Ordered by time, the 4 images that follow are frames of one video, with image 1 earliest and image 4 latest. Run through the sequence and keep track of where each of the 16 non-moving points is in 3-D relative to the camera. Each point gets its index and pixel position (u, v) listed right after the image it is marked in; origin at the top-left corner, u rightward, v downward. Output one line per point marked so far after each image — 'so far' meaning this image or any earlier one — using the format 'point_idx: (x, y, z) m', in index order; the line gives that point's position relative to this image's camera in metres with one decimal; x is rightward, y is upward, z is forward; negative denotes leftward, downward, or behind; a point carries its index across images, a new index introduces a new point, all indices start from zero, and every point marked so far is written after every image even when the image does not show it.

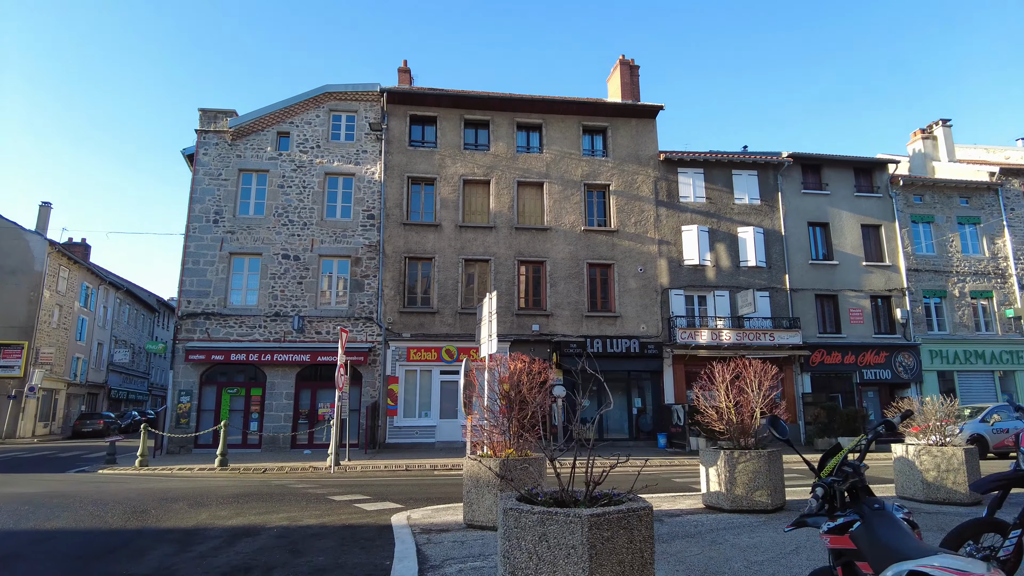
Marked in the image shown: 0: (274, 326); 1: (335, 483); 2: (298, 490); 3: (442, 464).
0: (-7.2, -1.2, +19.4) m
1: (-2.8, -3.1, +10.1) m
2: (-3.1, -2.9, +9.2) m
3: (-1.4, -3.6, +12.9) m
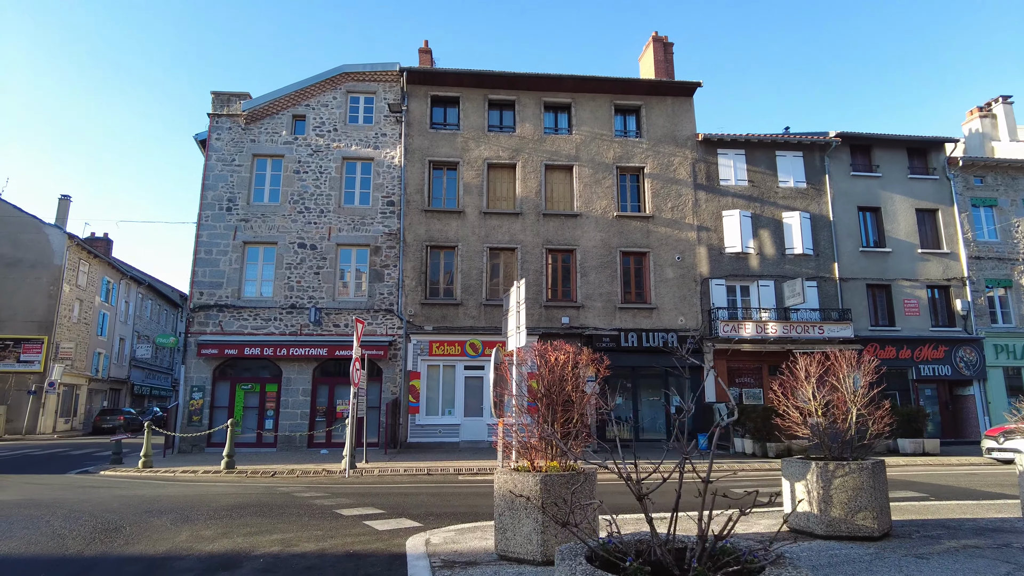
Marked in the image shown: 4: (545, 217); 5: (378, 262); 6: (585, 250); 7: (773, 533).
0: (-6.4, -0.9, +18.4) m
1: (-2.3, -2.9, +8.9) m
2: (-2.6, -2.7, +8.1) m
3: (-0.8, -3.3, +11.7) m
4: (+1.0, +2.2, +19.6) m
5: (-4.0, +0.8, +19.0) m
6: (+2.2, +1.2, +19.5) m
7: (+2.3, -2.2, +5.7) m
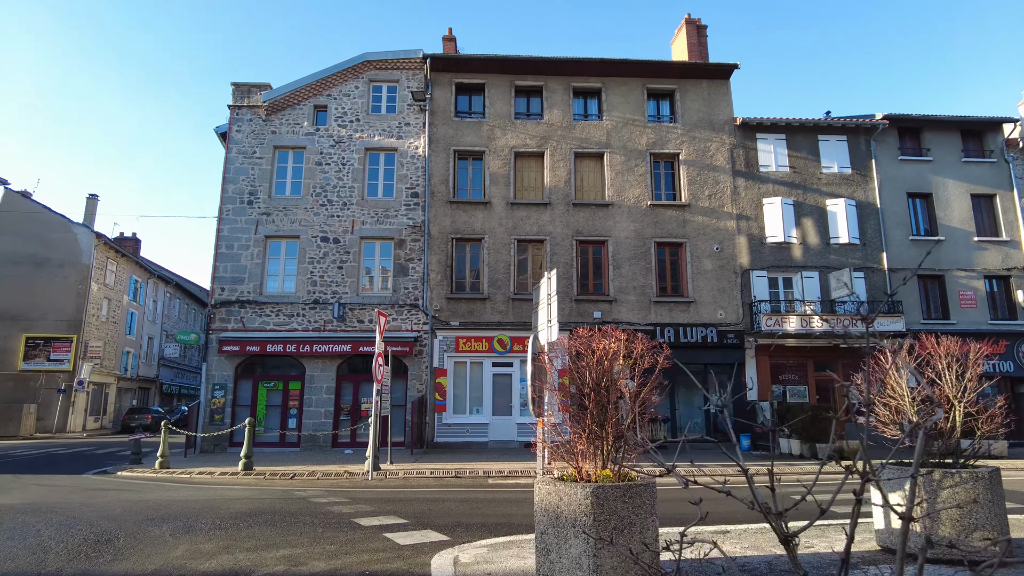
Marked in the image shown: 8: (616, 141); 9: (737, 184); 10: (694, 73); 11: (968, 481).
0: (-5.6, -0.7, +17.9) m
1: (-1.9, -2.7, +8.2) m
2: (-2.2, -2.5, +7.4) m
3: (-0.2, -3.2, +11.0) m
4: (+1.8, +2.4, +18.7) m
5: (-3.2, +0.9, +18.3) m
6: (+3.1, +1.4, +18.6) m
7: (+2.7, -2.0, +4.9) m
8: (+3.2, +4.4, +19.3) m
9: (+6.8, +3.1, +19.3) m
10: (+5.7, +6.7, +19.8) m
11: (+3.2, -1.3, +4.4) m
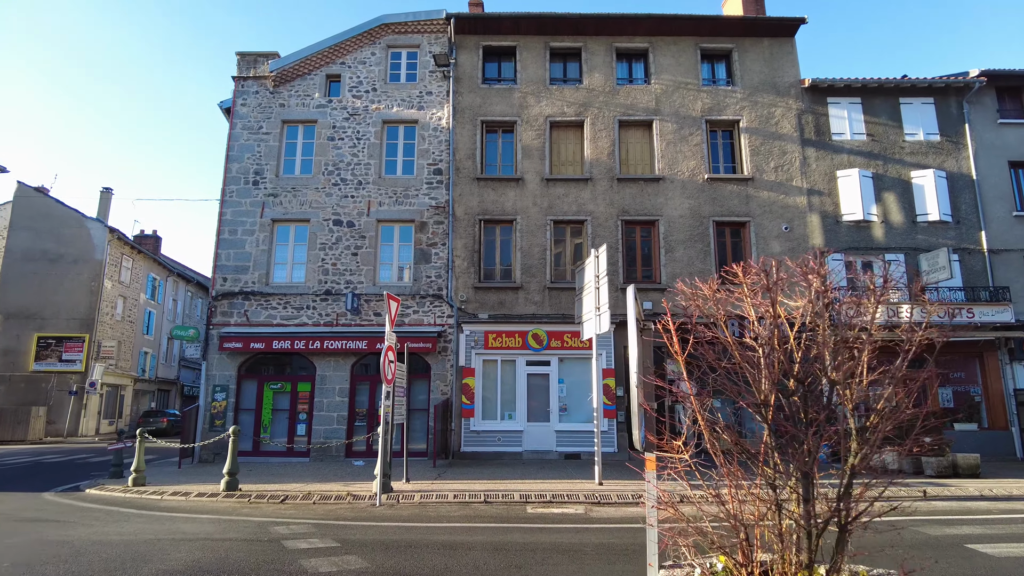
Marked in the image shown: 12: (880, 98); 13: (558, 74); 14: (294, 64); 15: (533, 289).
0: (-4.7, -0.5, +15.9) m
1: (-1.4, -2.4, +6.1) m
2: (-1.8, -2.2, +5.3) m
3: (+0.4, -2.8, +8.7) m
4: (+2.8, +2.7, +16.4) m
5: (-2.2, +1.2, +16.2) m
6: (+4.0, +1.7, +16.2) m
7: (+3.0, -1.7, +2.5) m
8: (+4.1, +4.8, +16.9) m
9: (+7.8, +3.5, +16.8) m
10: (+6.6, +7.0, +17.3) m
11: (+3.4, -1.0, +2.0) m
12: (+10.0, +5.2, +17.4) m
13: (+1.3, +5.9, +17.4) m
14: (-5.9, +6.0, +17.1) m
15: (+0.5, 0.0, +15.9) m
